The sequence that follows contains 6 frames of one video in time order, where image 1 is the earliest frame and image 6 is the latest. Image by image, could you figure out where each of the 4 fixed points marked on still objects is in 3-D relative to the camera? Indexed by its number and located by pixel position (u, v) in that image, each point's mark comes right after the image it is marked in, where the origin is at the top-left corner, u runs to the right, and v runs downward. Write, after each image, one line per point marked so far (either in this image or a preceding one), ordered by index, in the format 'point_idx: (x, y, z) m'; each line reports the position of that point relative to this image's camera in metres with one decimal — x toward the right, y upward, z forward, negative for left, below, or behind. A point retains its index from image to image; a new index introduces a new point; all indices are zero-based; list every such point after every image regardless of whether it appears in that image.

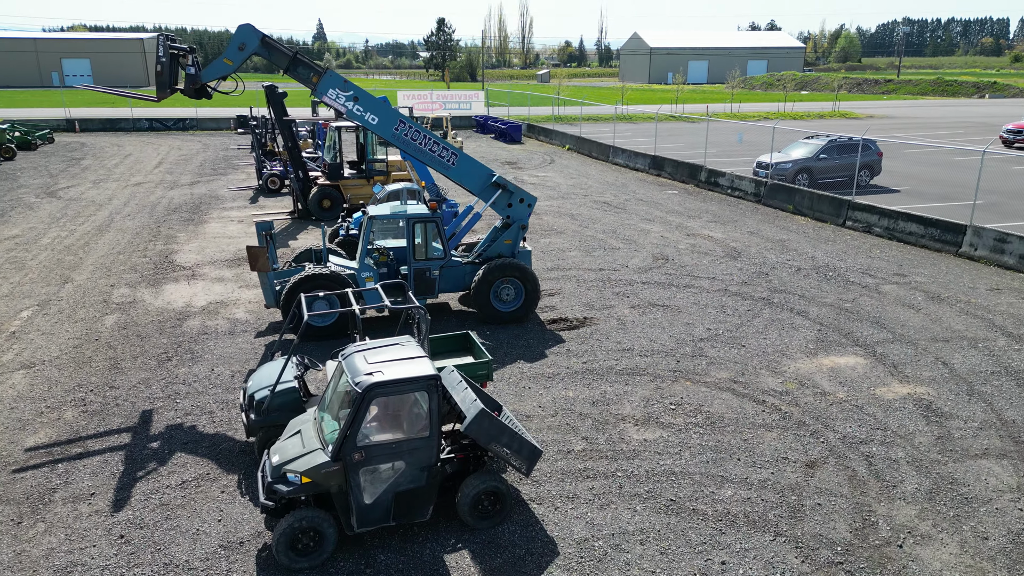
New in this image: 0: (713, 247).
0: (+4.4, +0.9, +16.1) m
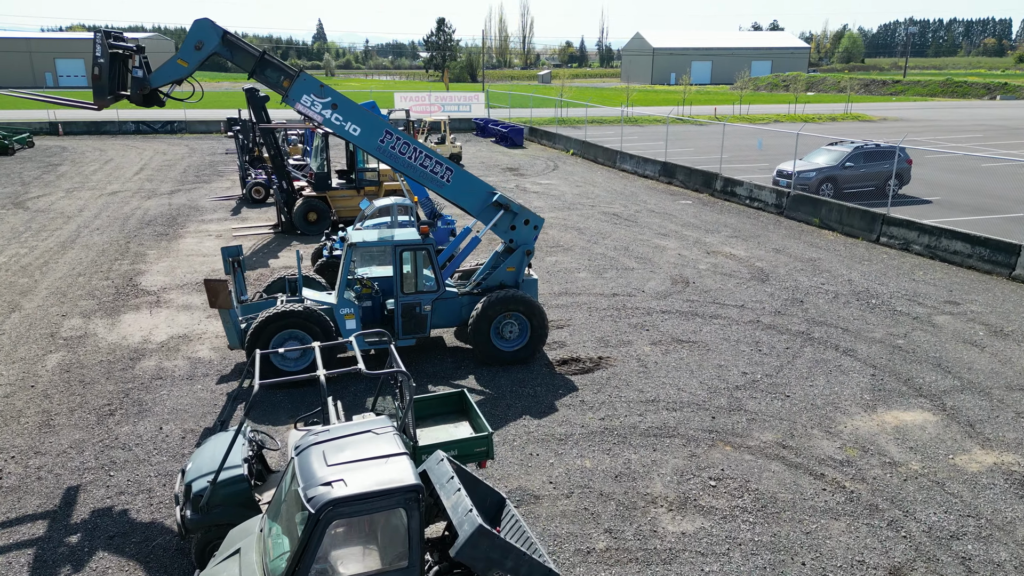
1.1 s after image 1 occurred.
0: (+4.4, +0.4, +14.5) m
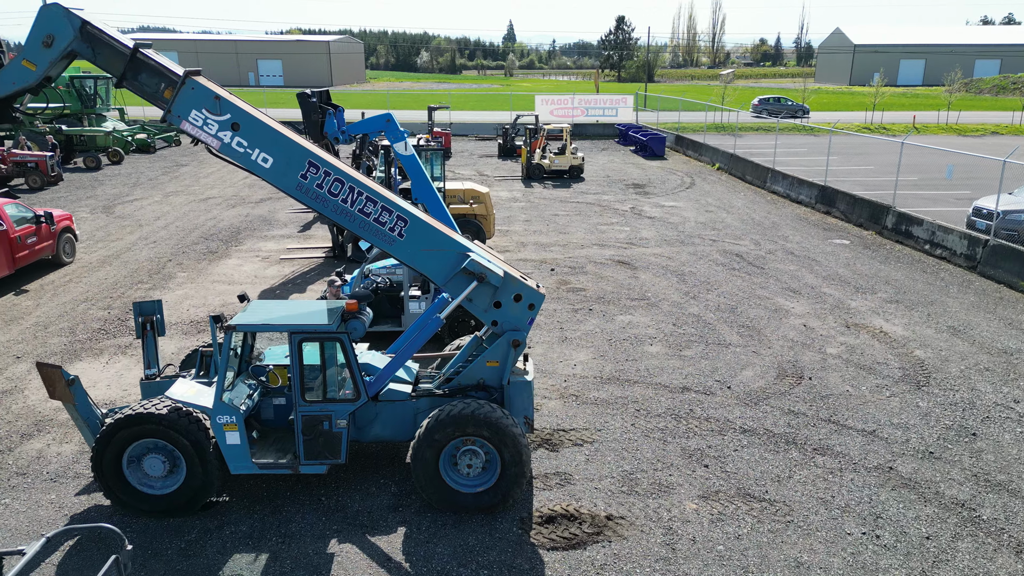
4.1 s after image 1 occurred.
0: (+5.1, -0.9, +10.2) m
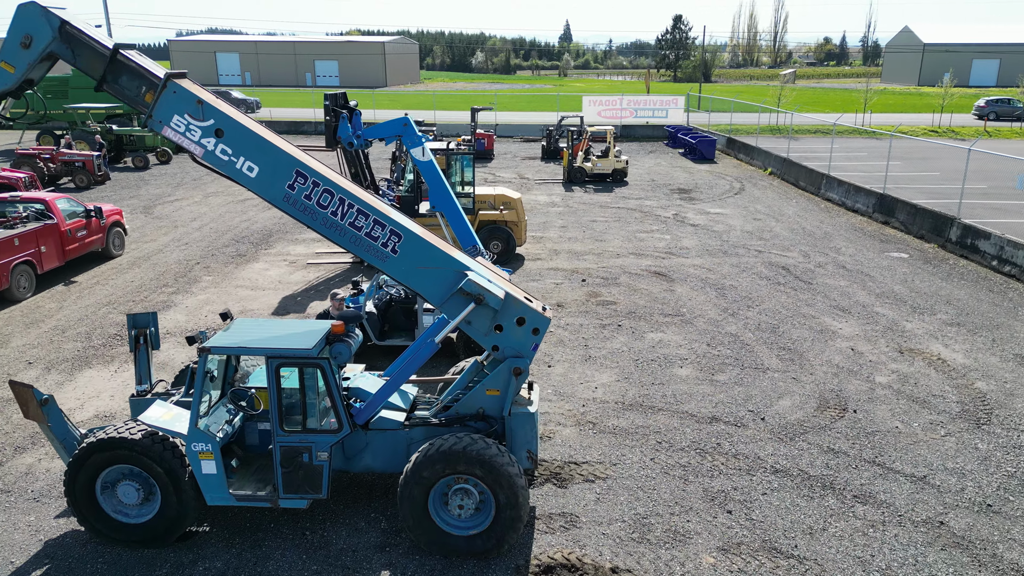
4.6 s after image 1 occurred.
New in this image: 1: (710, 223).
0: (+5.3, -1.2, +9.2) m
1: (+4.9, +1.6, +18.3) m
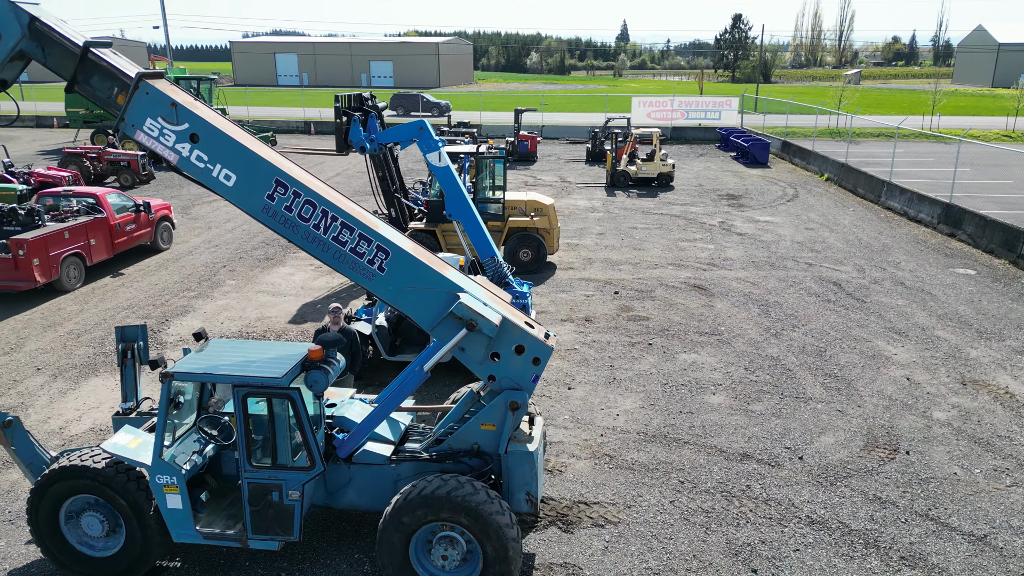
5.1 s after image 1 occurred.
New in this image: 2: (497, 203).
0: (+5.5, -1.5, +8.2) m
1: (+5.7, +1.3, +17.3) m
2: (-0.3, +1.6, +13.6) m
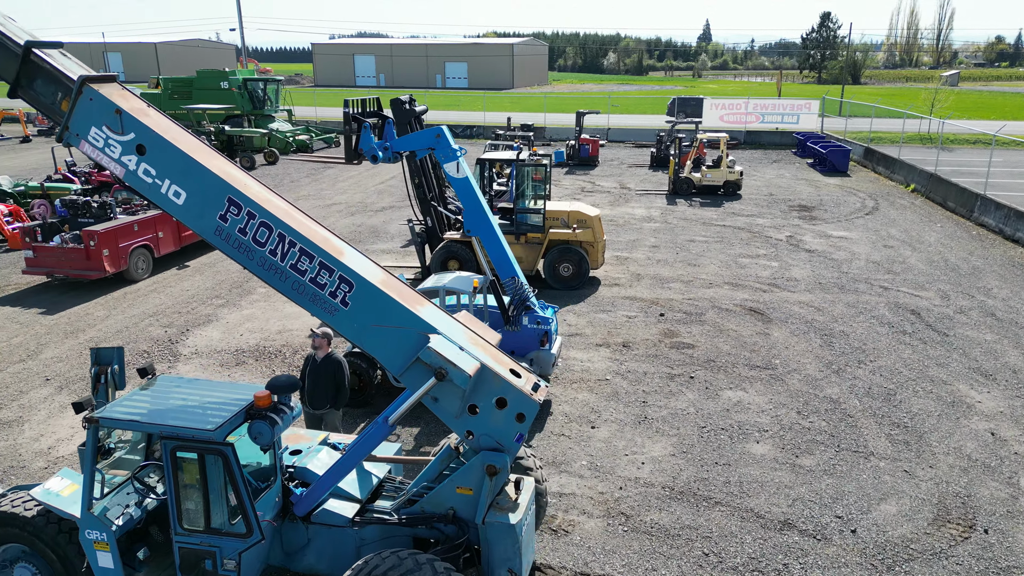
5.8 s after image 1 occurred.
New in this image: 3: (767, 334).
0: (+5.5, -2.0, +6.7) m
1: (+6.8, +0.8, +15.8) m
2: (+0.4, +1.3, +12.7) m
3: (+3.8, -0.7, +11.0) m
